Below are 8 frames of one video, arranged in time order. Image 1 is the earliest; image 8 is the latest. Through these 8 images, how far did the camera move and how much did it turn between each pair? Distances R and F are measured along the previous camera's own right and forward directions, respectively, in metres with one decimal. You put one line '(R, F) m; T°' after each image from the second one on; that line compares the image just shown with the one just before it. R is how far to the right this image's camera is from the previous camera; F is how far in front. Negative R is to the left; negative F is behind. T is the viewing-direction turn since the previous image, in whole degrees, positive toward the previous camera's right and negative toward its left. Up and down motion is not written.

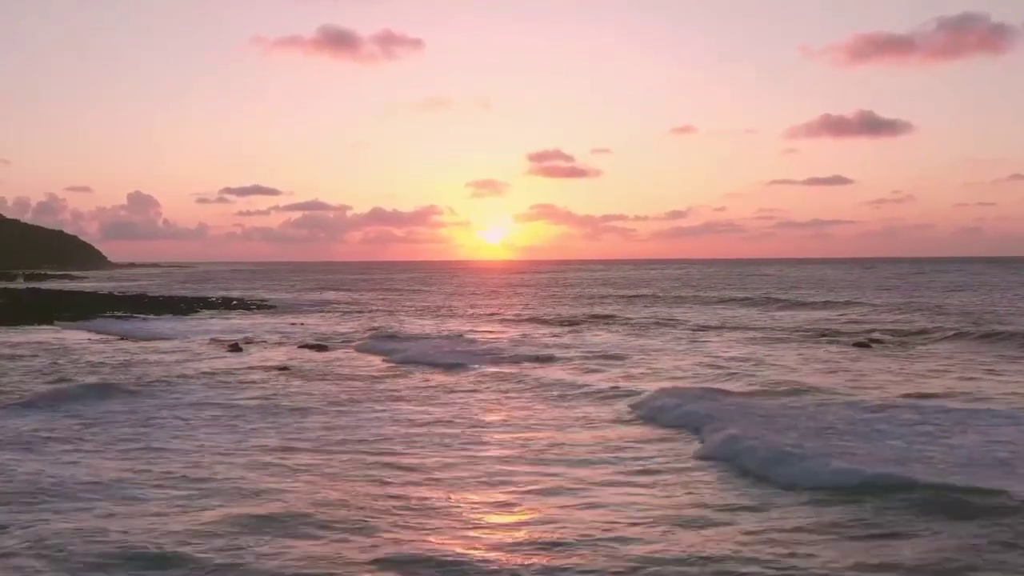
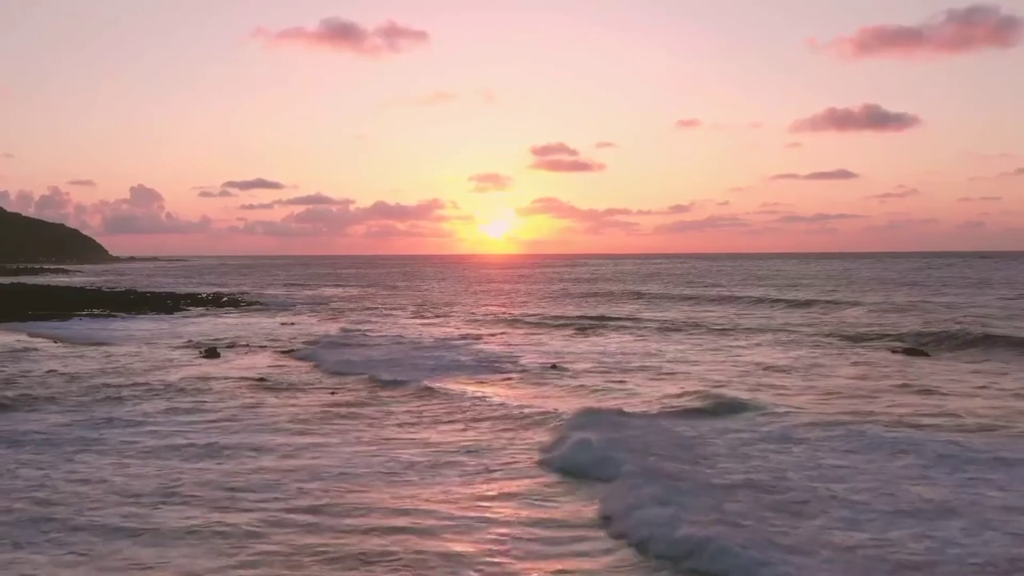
(-0.1, +3.0) m; 0°
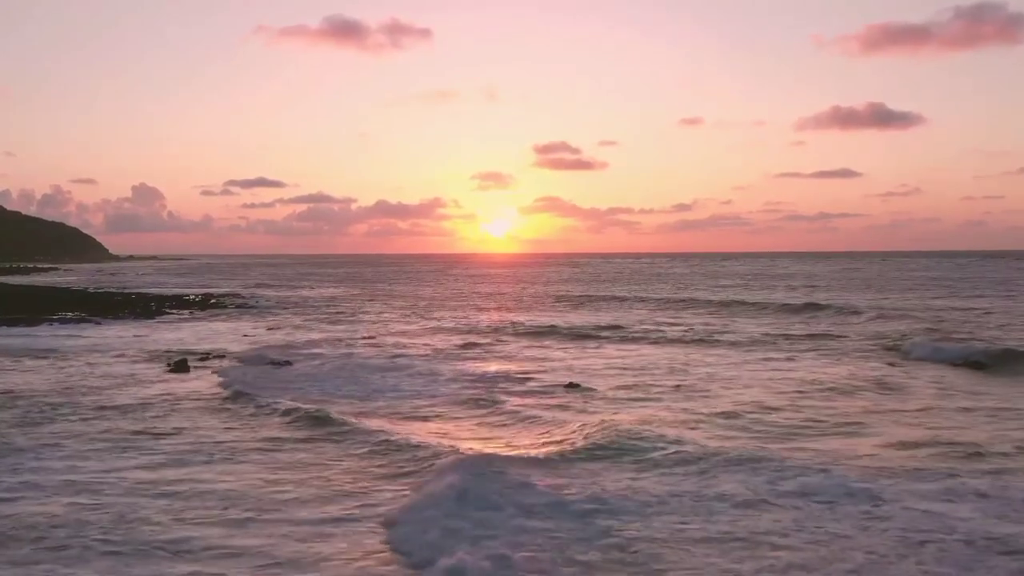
(-0.2, +3.1) m; 0°
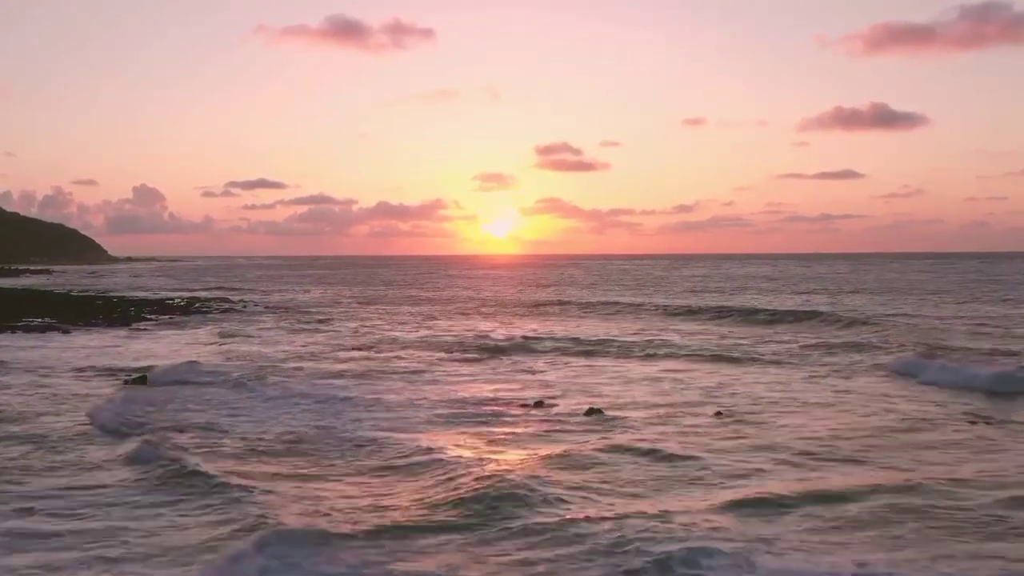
(-0.2, +3.3) m; 0°
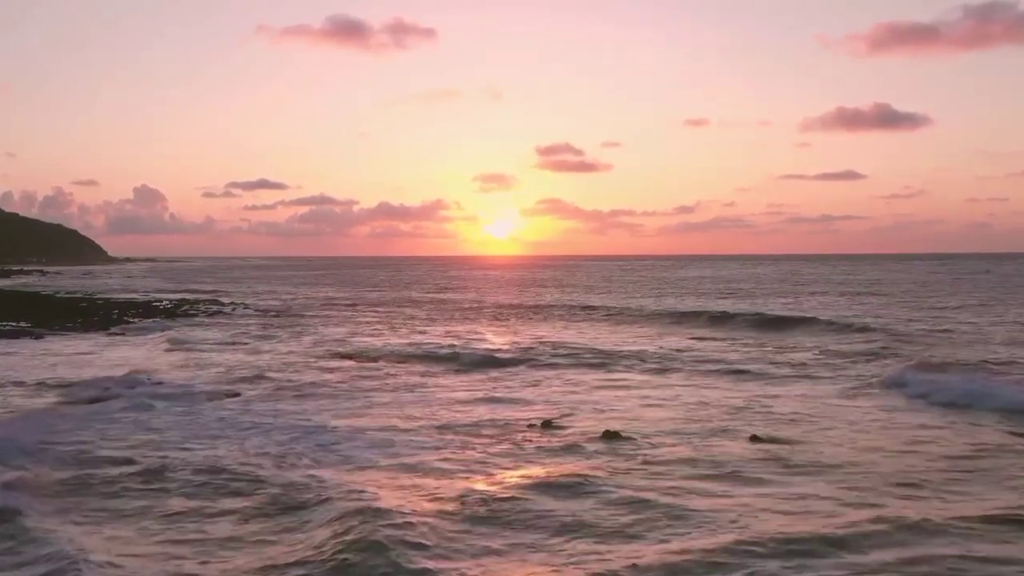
(-0.1, +2.3) m; 0°
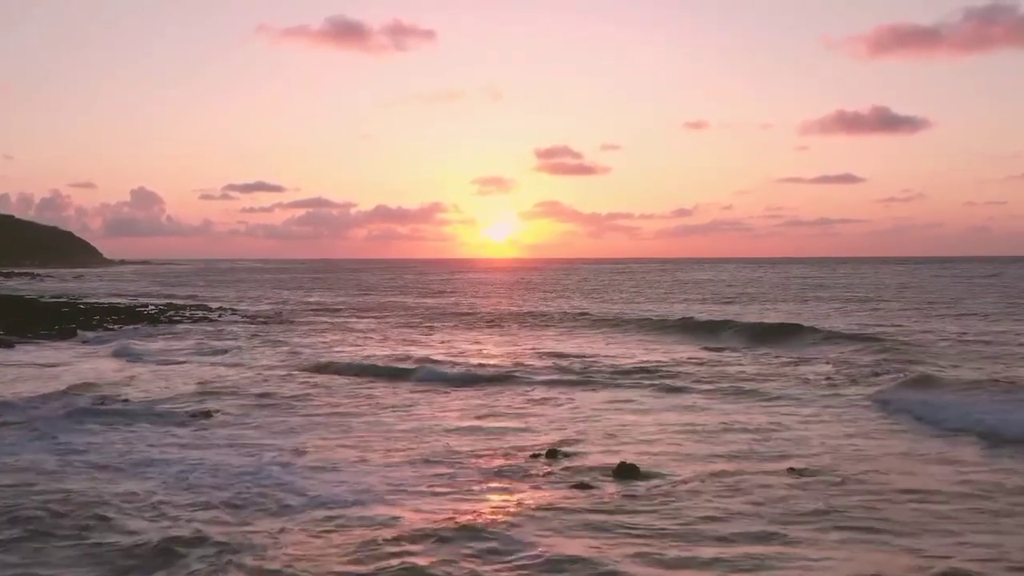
(-0.1, +2.1) m; 0°
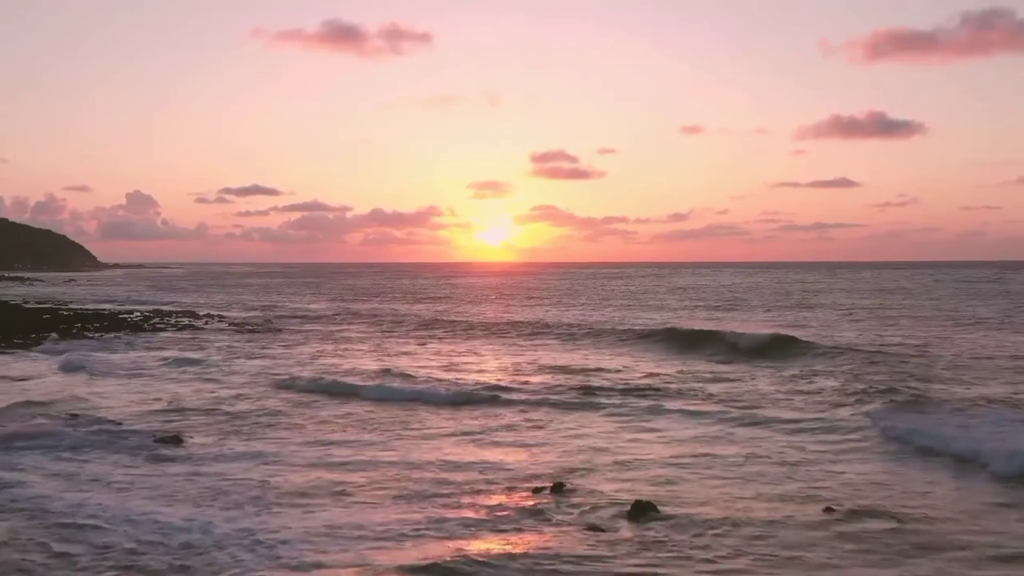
(-0.1, +1.6) m; 0°
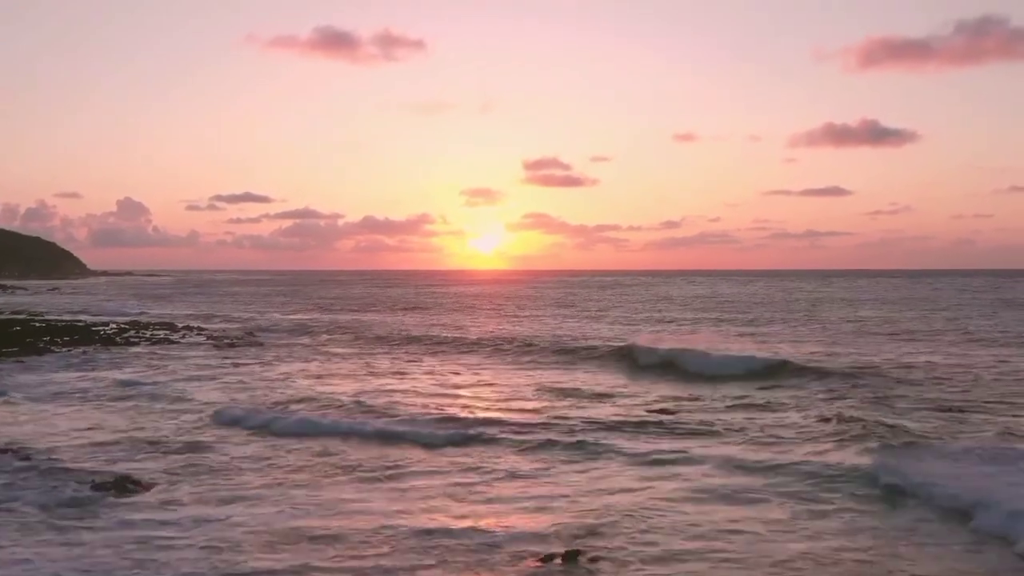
(-0.2, +2.4) m; +1°
